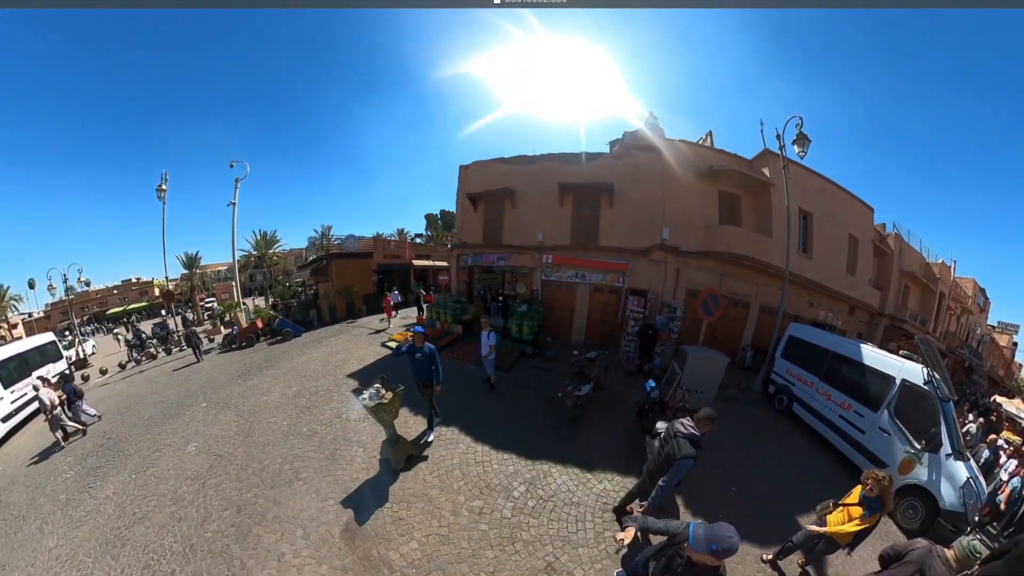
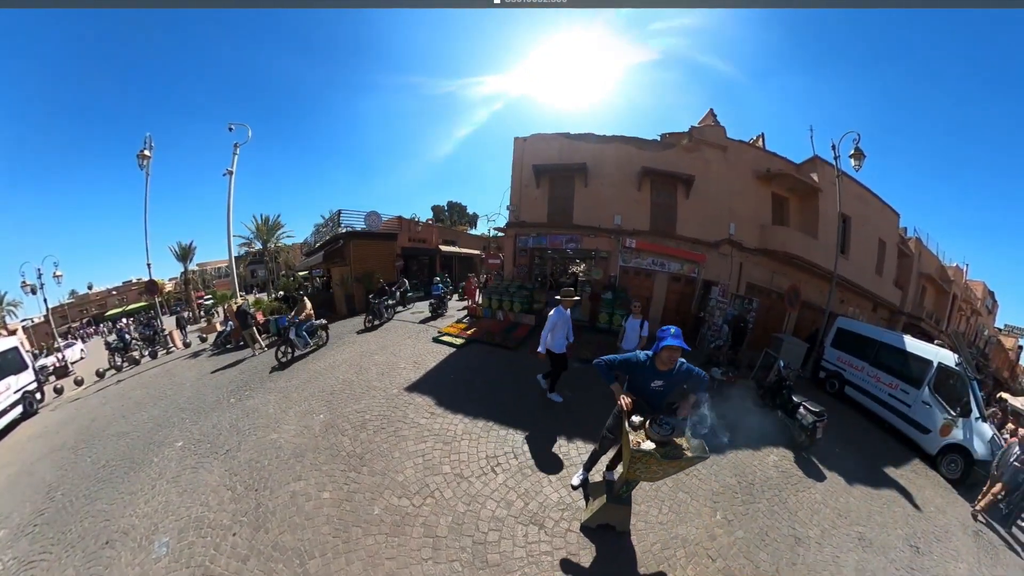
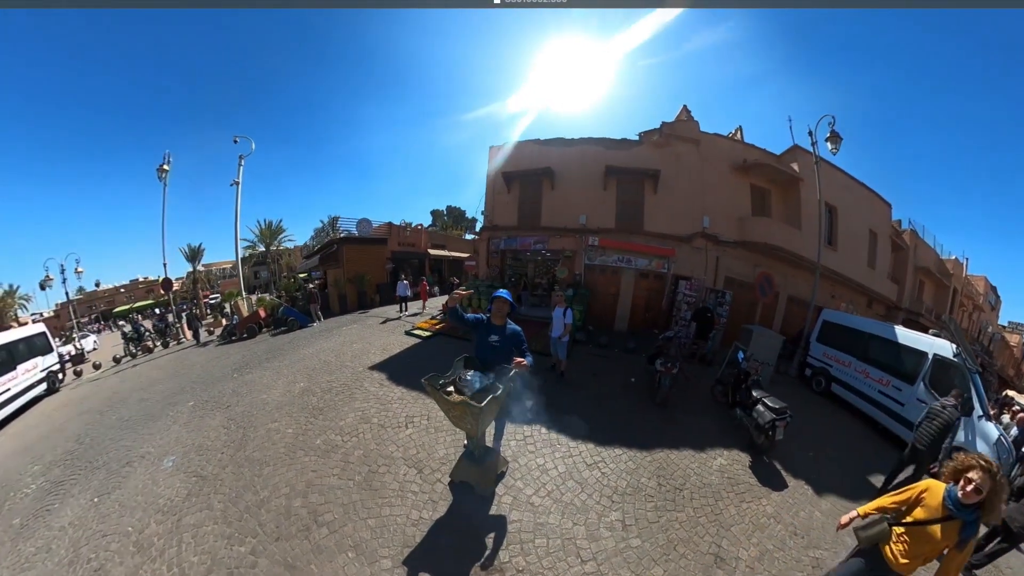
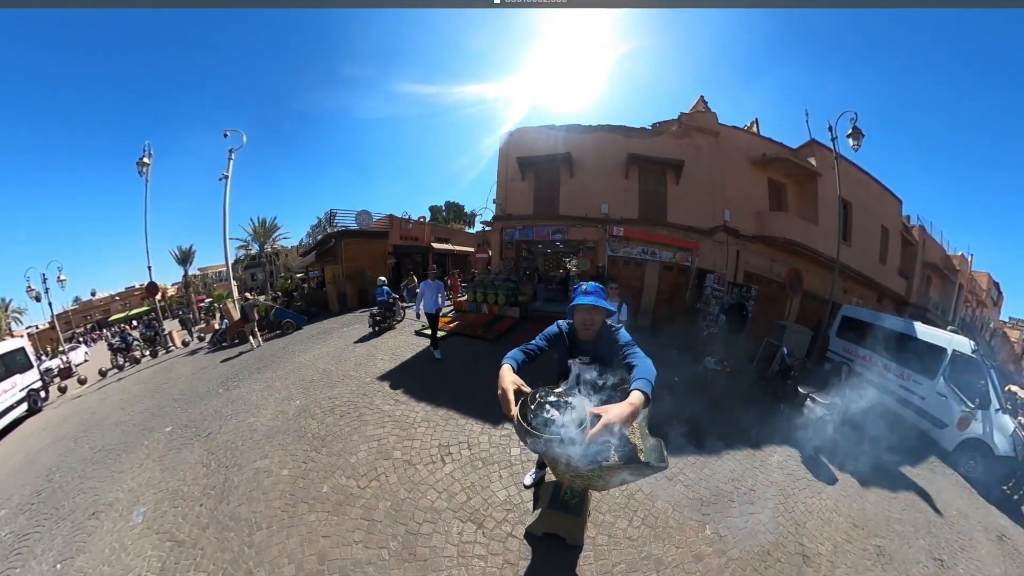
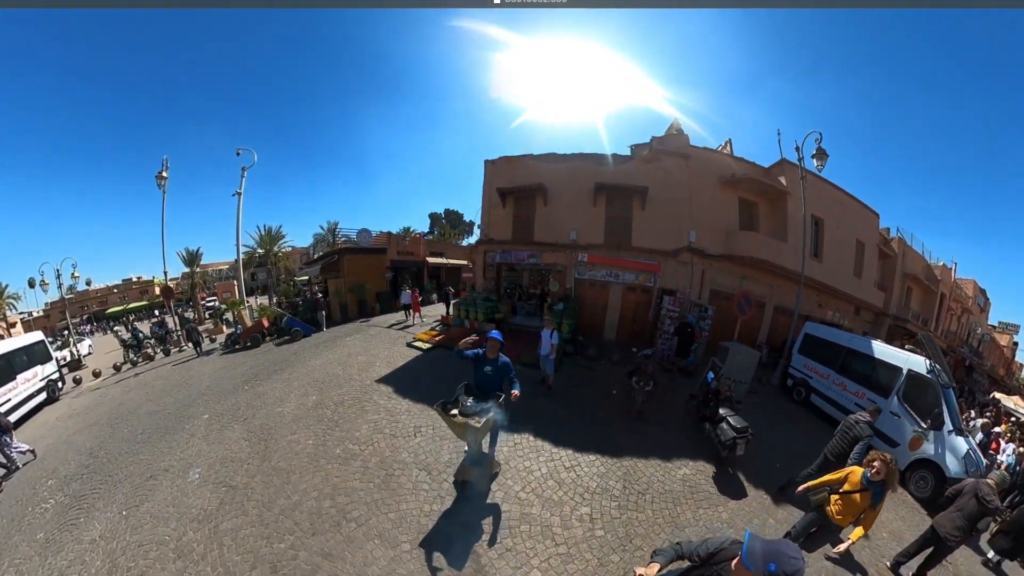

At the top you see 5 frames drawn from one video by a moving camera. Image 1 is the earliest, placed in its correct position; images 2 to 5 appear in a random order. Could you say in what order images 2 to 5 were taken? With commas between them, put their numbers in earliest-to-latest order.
5, 3, 4, 2
